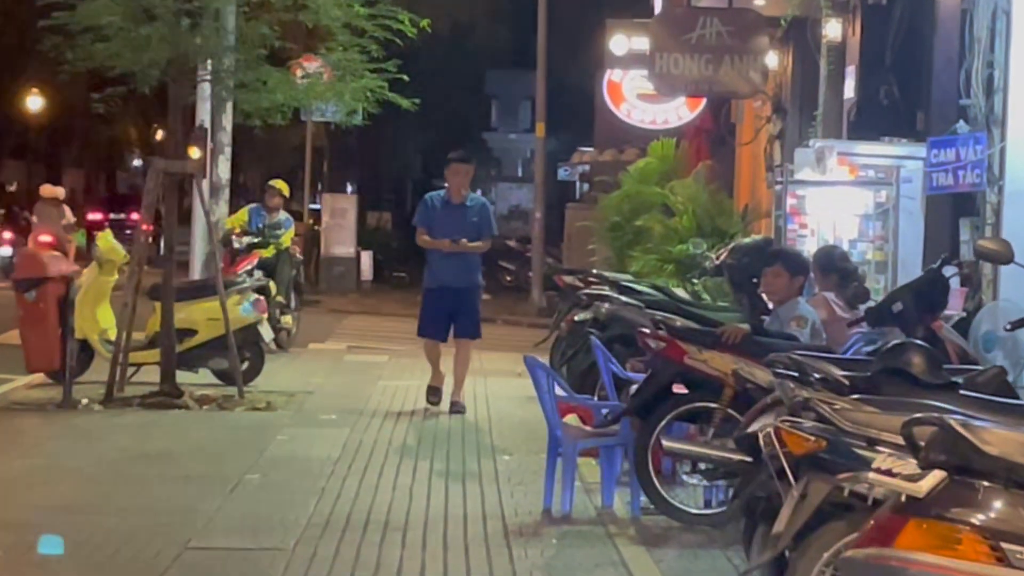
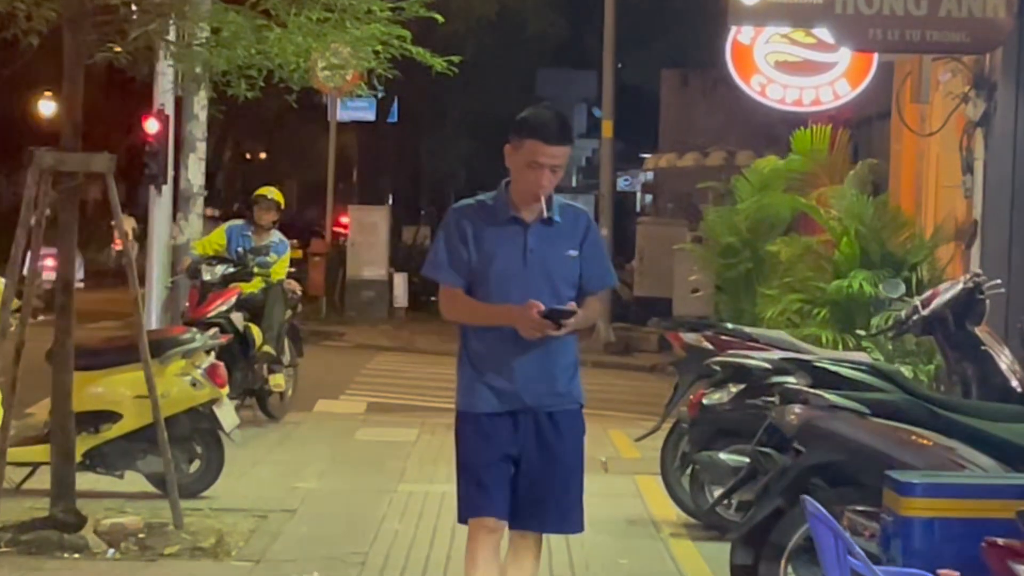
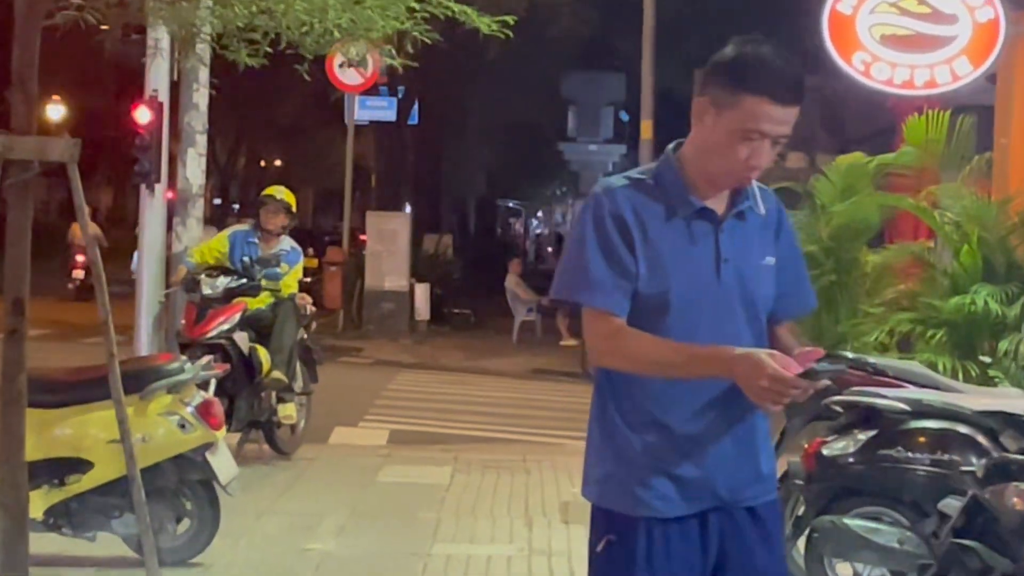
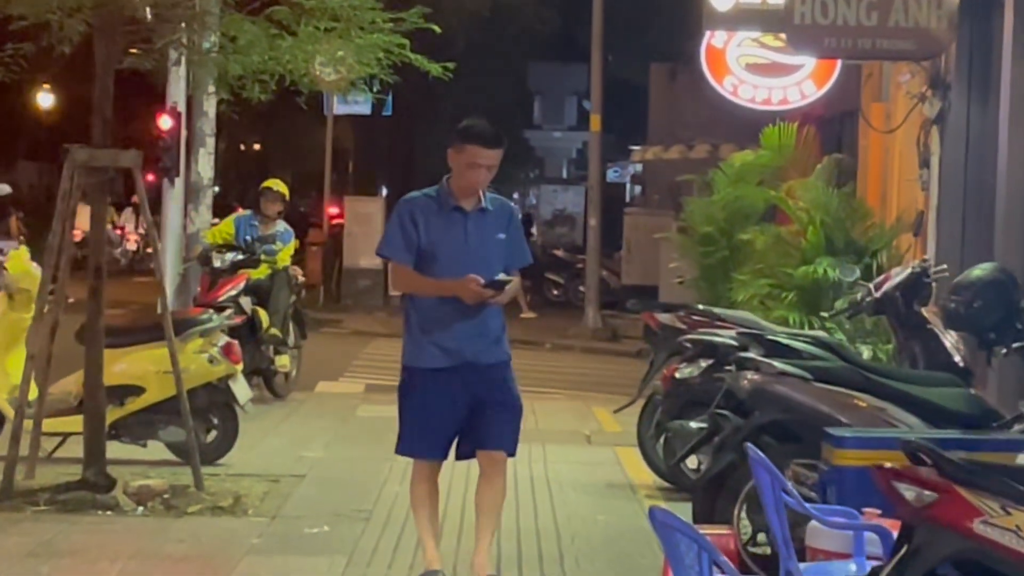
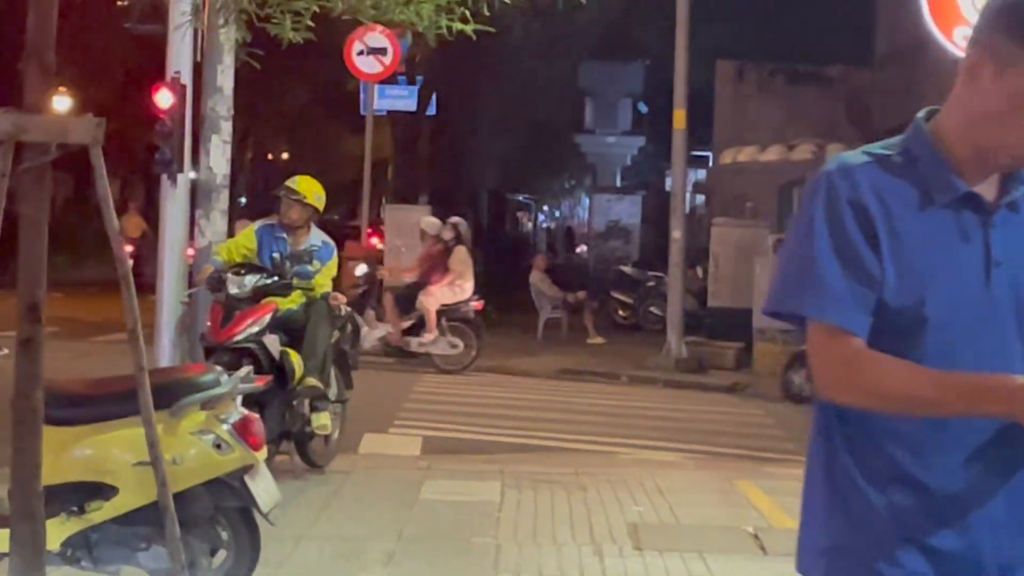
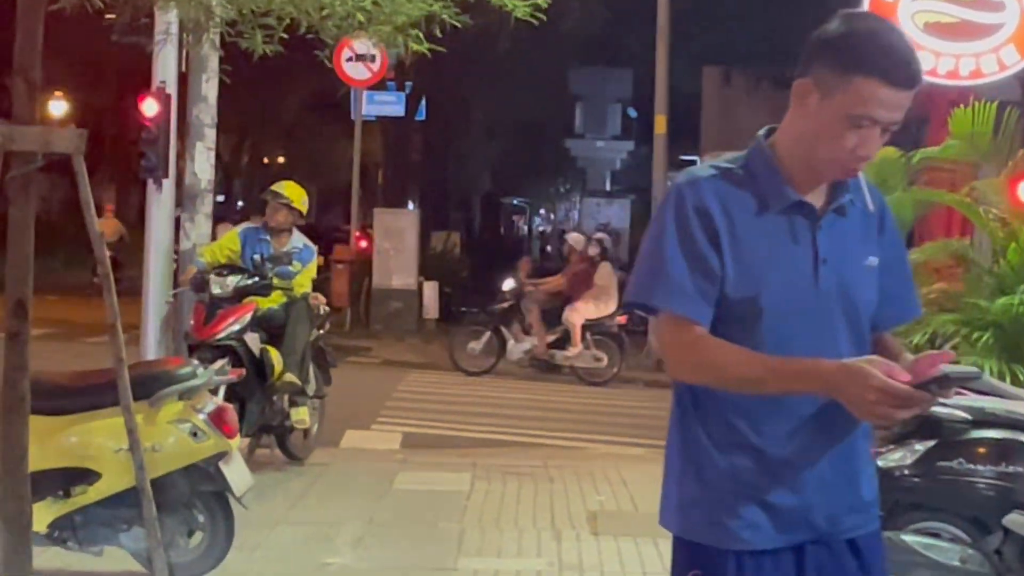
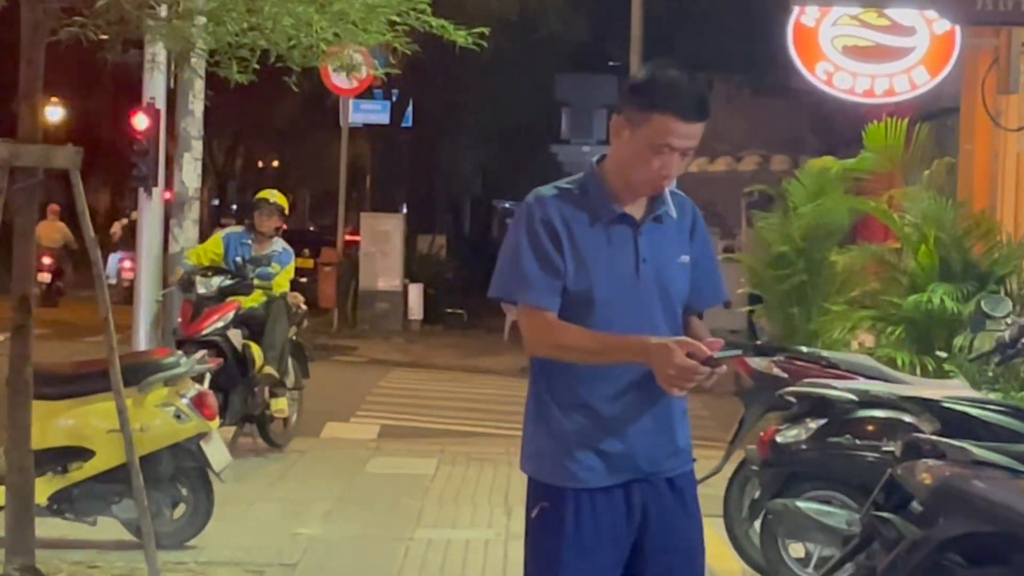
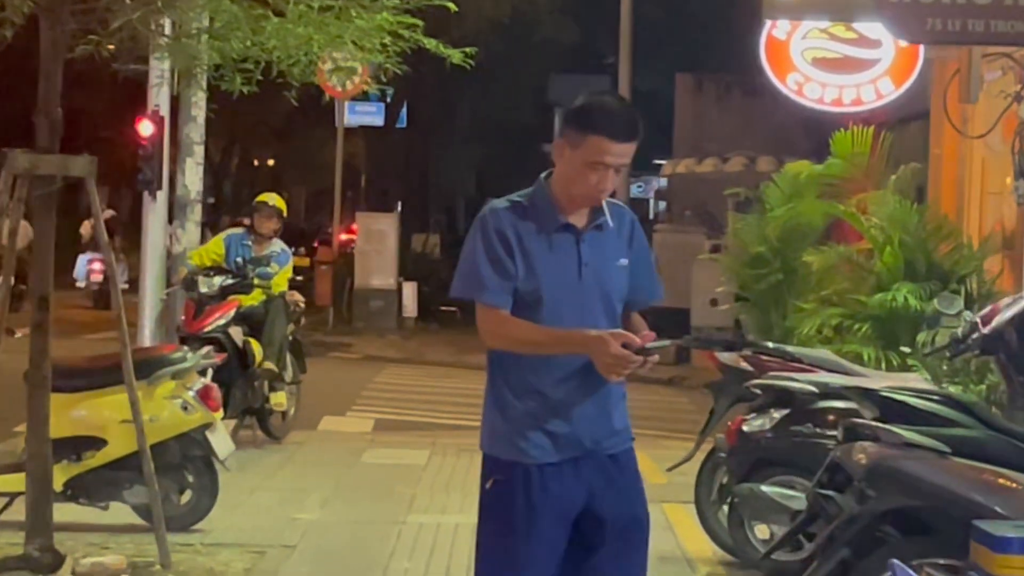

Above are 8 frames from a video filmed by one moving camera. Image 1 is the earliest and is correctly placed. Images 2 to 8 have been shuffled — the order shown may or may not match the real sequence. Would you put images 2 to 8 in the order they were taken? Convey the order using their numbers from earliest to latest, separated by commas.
4, 2, 8, 7, 3, 6, 5
